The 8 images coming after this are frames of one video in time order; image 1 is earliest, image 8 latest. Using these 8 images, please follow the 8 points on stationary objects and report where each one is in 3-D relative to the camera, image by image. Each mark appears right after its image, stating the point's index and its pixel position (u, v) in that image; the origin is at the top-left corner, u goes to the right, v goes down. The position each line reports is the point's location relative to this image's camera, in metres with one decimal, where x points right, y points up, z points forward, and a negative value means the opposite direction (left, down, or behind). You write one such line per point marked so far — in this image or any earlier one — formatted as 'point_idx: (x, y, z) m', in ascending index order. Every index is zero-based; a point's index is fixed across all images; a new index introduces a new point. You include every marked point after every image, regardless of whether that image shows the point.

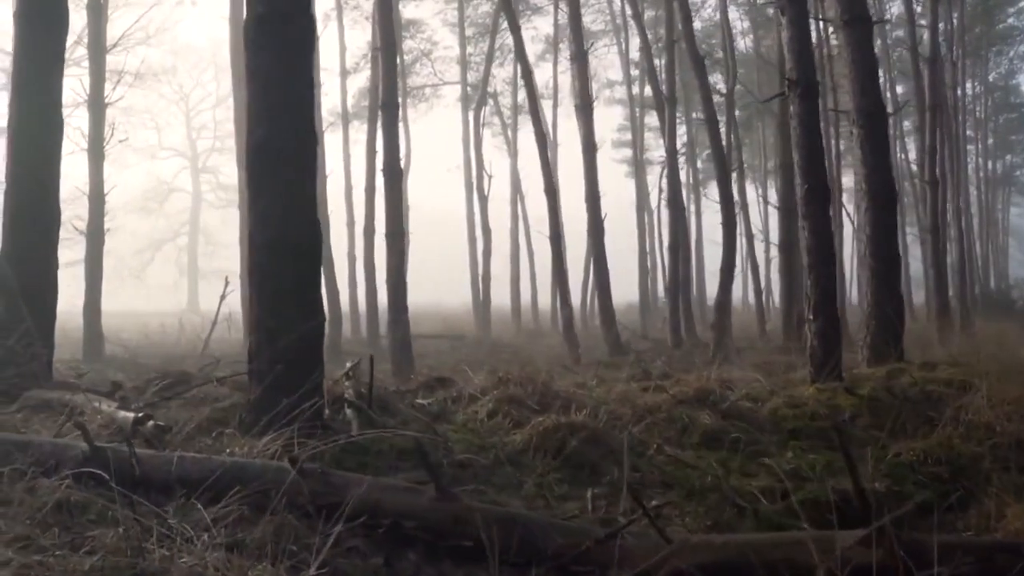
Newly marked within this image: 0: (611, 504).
0: (+0.6, -1.4, +5.9) m
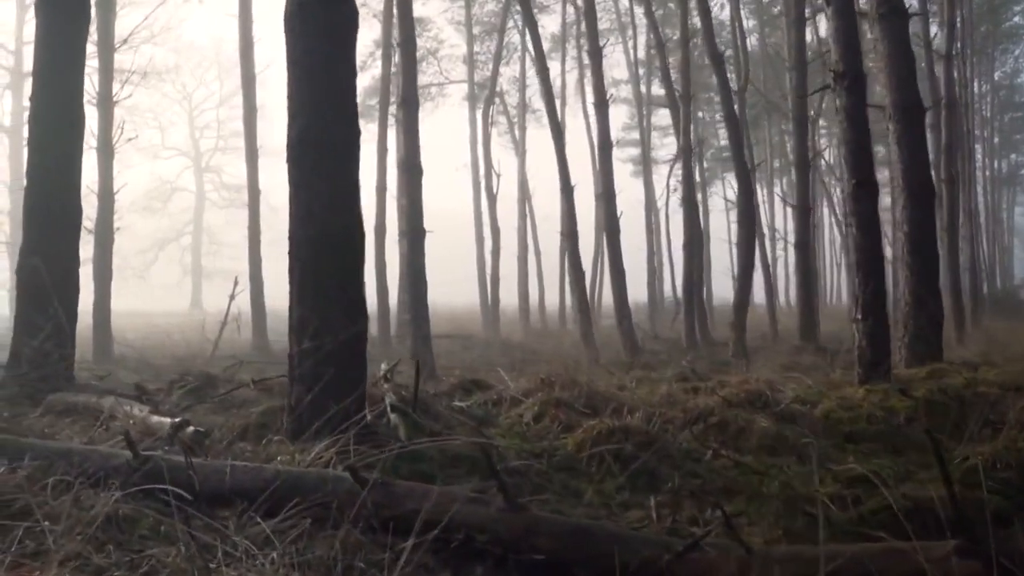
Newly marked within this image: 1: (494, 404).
0: (+1.0, -1.4, +5.6) m
1: (-0.1, -1.0, +7.7) m
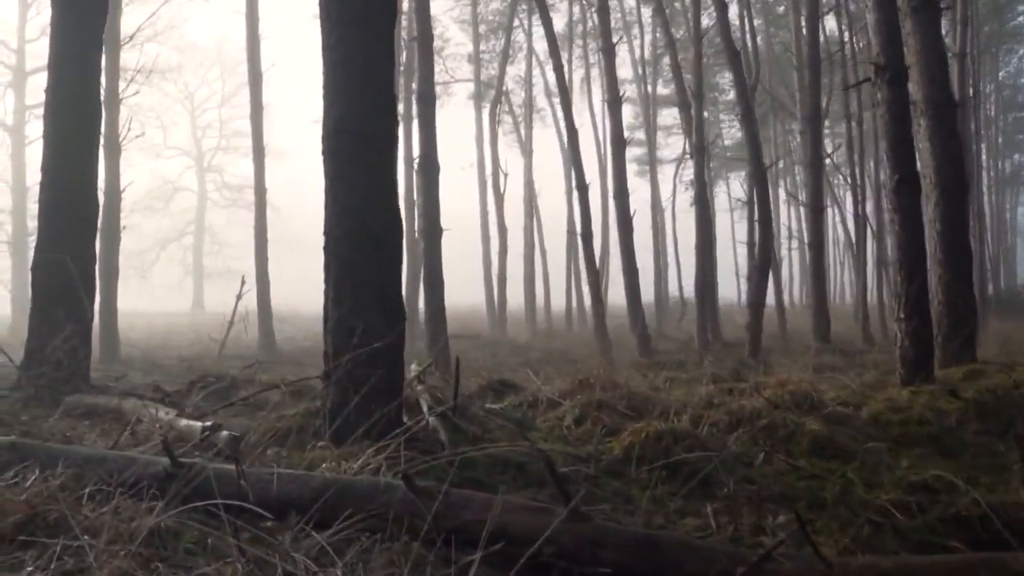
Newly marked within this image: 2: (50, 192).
0: (+1.3, -1.4, +5.3) m
1: (+0.1, -1.0, +7.4) m
2: (-4.3, +0.9, +8.5) m
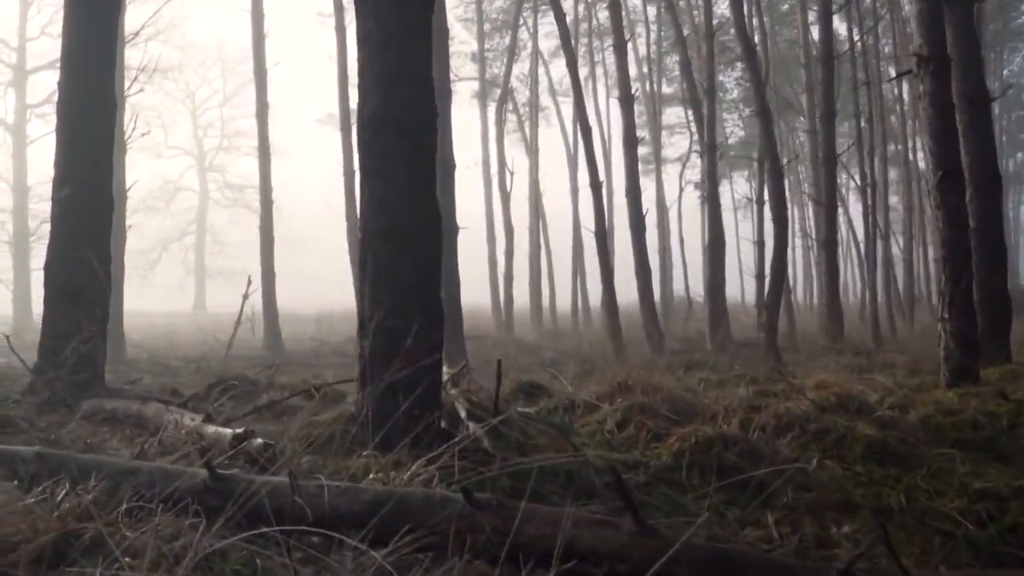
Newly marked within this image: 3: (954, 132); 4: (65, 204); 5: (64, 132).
0: (+1.6, -1.4, +5.1) m
1: (+0.4, -1.0, +7.2) m
2: (-4.0, +0.9, +8.2) m
3: (+4.1, +1.4, +8.3) m
4: (-4.0, +0.8, +8.1) m
5: (-4.1, +1.3, +8.2) m
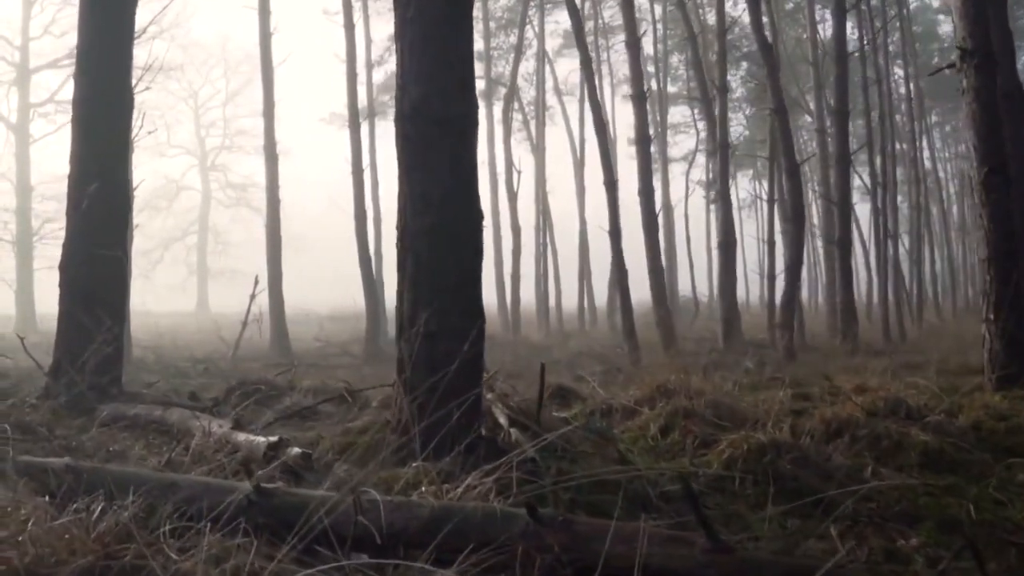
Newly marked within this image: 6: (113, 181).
0: (+1.8, -1.4, +4.8) m
1: (+0.7, -1.0, +6.9) m
2: (-3.8, +0.9, +7.9) m
3: (+4.3, +1.4, +8.0) m
4: (-3.7, +0.8, +7.9) m
5: (-3.8, +1.3, +8.0) m
6: (-3.5, +1.0, +8.0) m
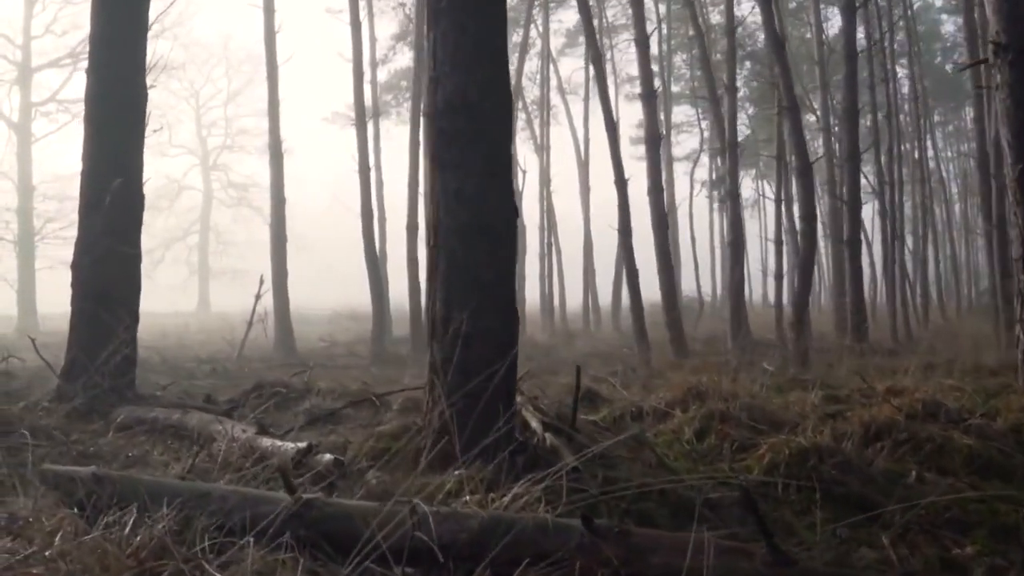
0: (+2.1, -1.4, +4.6) m
1: (+0.9, -1.0, +6.7) m
2: (-3.6, +0.9, +7.7) m
3: (+4.5, +1.4, +7.8) m
4: (-3.5, +0.8, +7.7) m
5: (-3.6, +1.4, +7.8) m
6: (-3.3, +1.0, +7.8) m
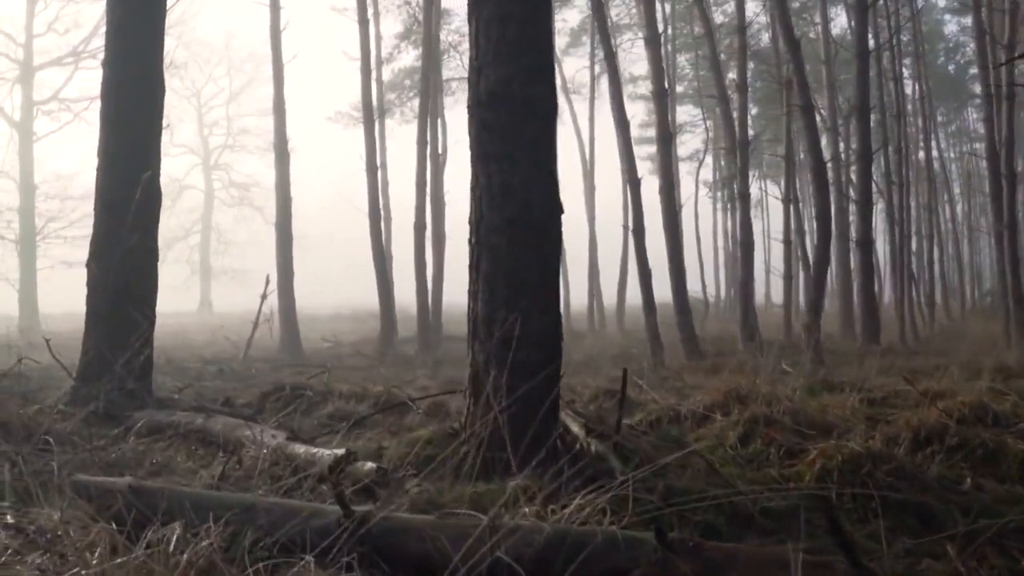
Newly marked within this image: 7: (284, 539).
0: (+2.3, -1.4, +4.4) m
1: (+1.1, -0.9, +6.5) m
2: (-3.3, +1.0, +7.5) m
3: (+4.8, +1.4, +7.6) m
4: (-3.3, +0.8, +7.4) m
5: (-3.4, +1.4, +7.5) m
6: (-3.1, +1.0, +7.6) m
7: (-0.8, -0.9, +3.2) m
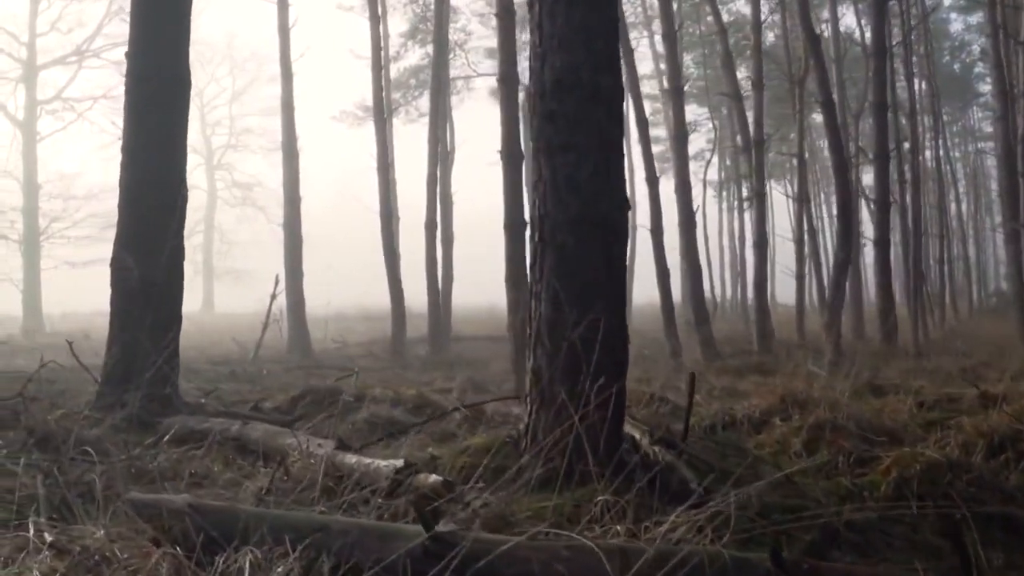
0: (+2.6, -1.4, +4.1) m
1: (+1.5, -0.9, +6.2) m
2: (-3.0, +0.9, +7.2) m
3: (+5.1, +1.4, +7.3) m
4: (-2.9, +0.8, +7.2) m
5: (-3.1, +1.4, +7.3) m
6: (-2.7, +1.0, +7.3) m
7: (-0.5, -0.9, +2.9) m
